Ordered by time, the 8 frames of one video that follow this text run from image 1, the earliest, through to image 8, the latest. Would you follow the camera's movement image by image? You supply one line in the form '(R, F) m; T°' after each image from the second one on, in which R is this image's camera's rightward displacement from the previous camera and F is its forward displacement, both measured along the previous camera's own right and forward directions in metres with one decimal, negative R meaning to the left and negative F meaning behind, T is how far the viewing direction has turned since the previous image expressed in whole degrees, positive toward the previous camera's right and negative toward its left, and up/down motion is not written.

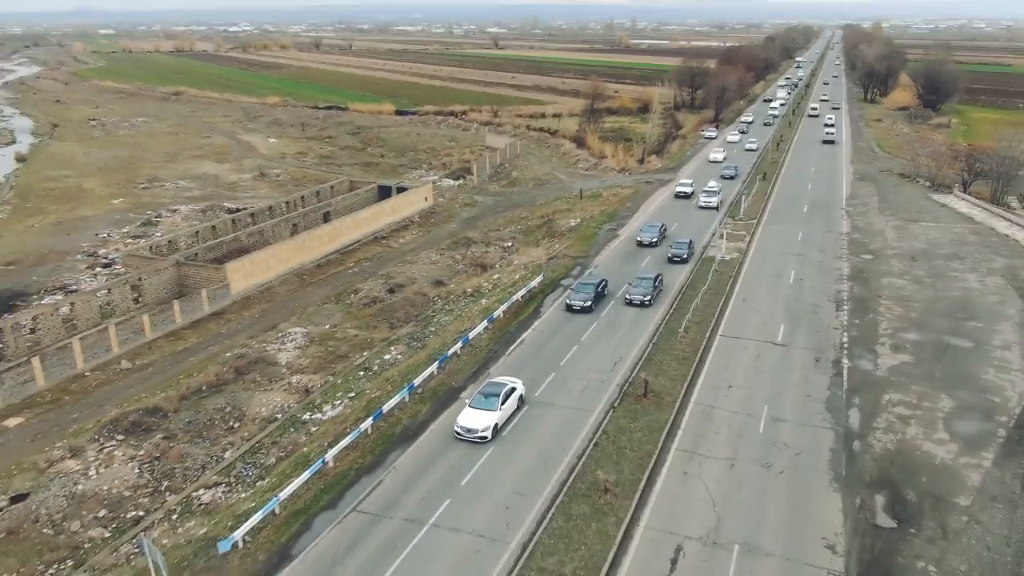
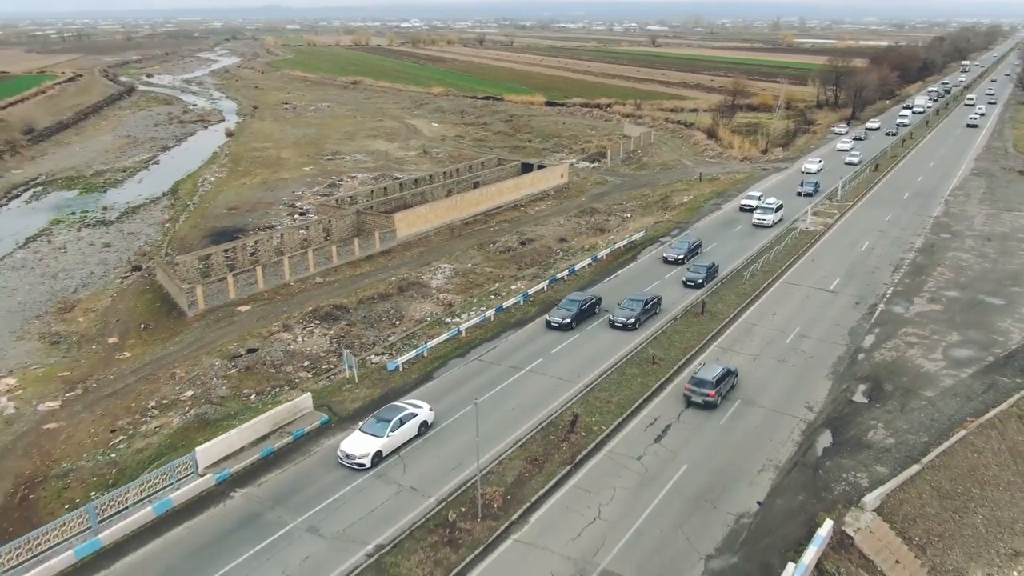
(+2.1, -7.2) m; -11°
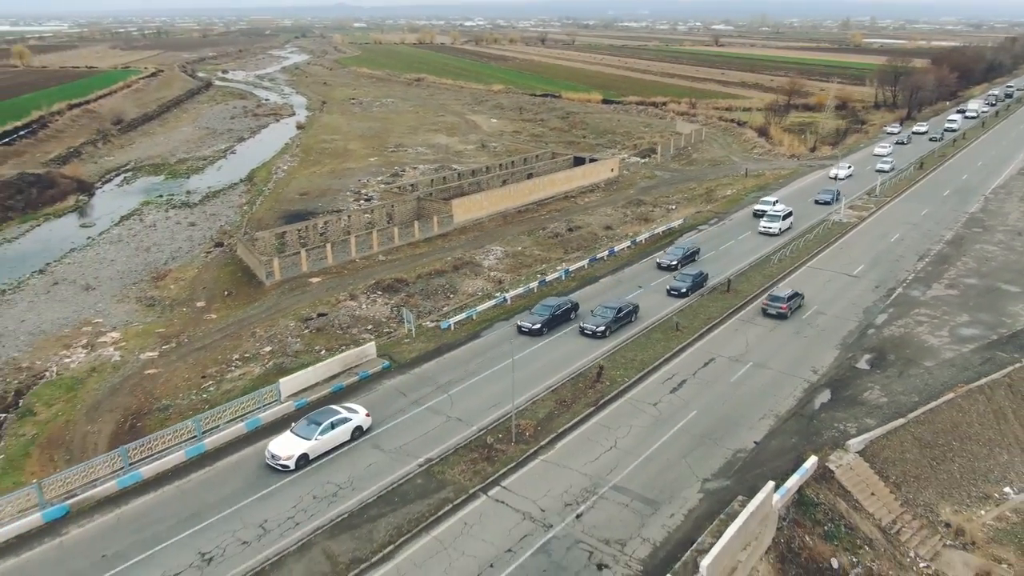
(+0.6, -3.1) m; -4°
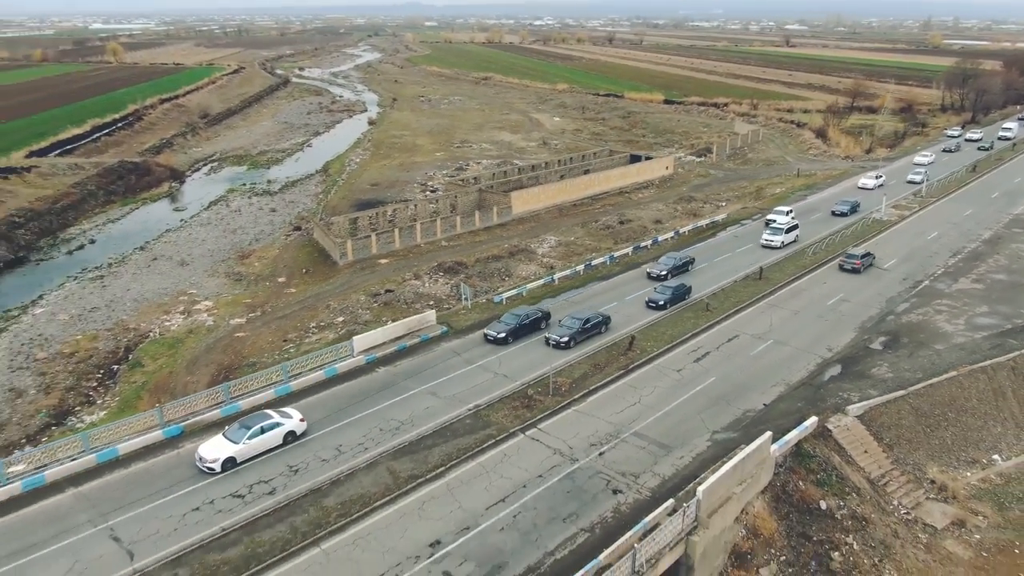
(+0.6, -3.2) m; -5°
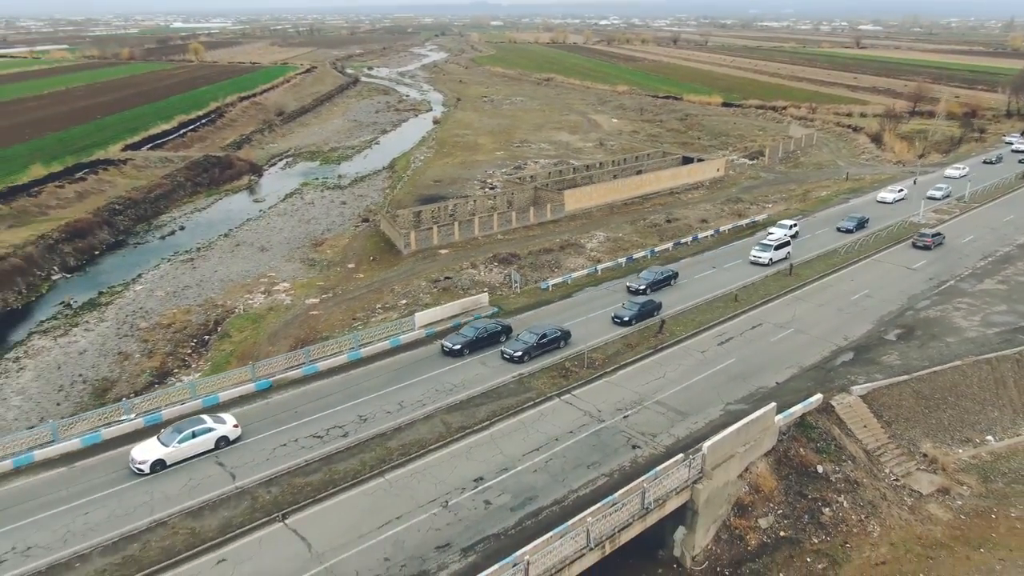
(+0.6, -3.3) m; -4°
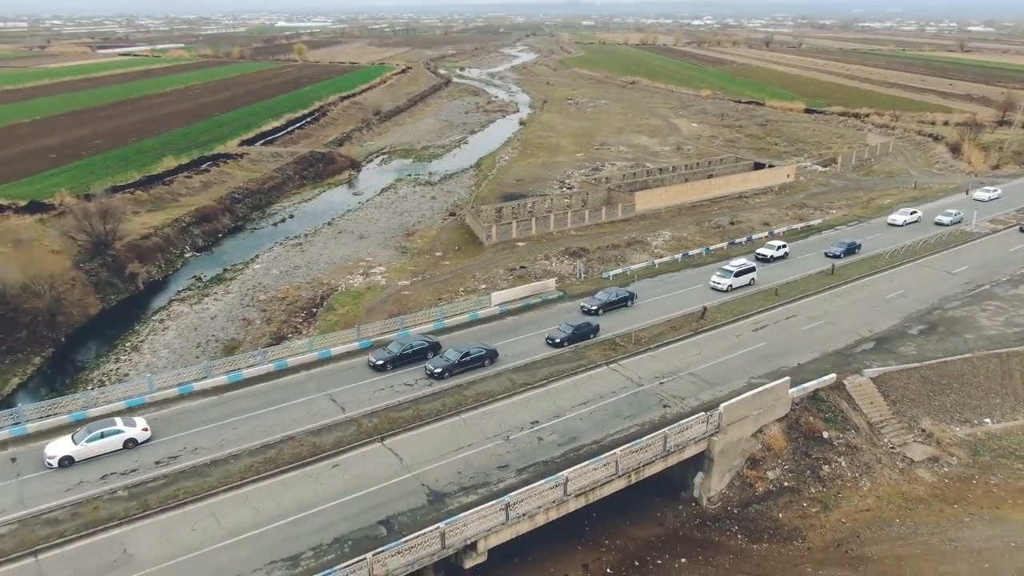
(+0.9, -5.0) m; -6°
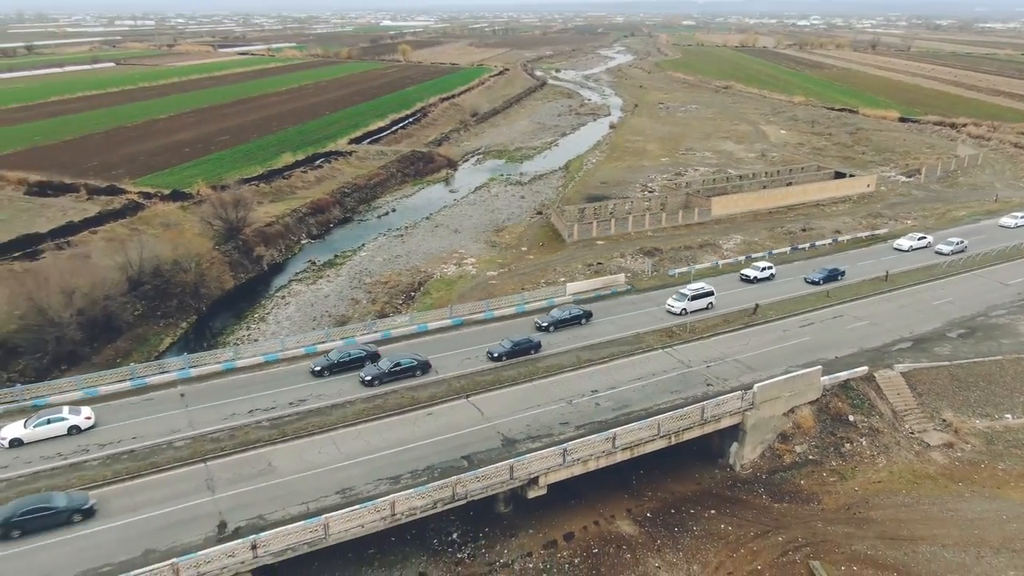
(+0.8, -4.9) m; -6°
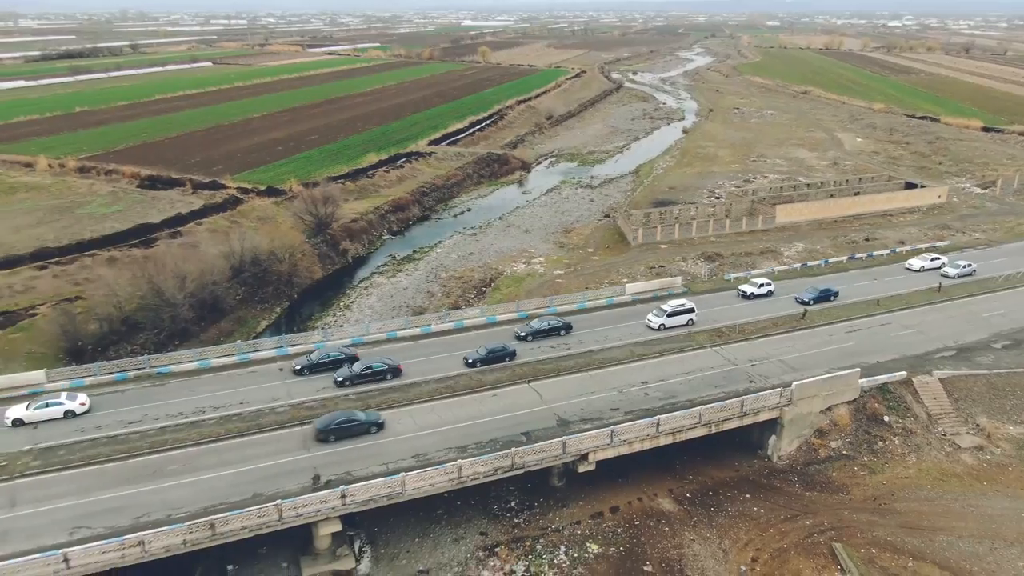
(+0.5, -3.4) m; -5°
